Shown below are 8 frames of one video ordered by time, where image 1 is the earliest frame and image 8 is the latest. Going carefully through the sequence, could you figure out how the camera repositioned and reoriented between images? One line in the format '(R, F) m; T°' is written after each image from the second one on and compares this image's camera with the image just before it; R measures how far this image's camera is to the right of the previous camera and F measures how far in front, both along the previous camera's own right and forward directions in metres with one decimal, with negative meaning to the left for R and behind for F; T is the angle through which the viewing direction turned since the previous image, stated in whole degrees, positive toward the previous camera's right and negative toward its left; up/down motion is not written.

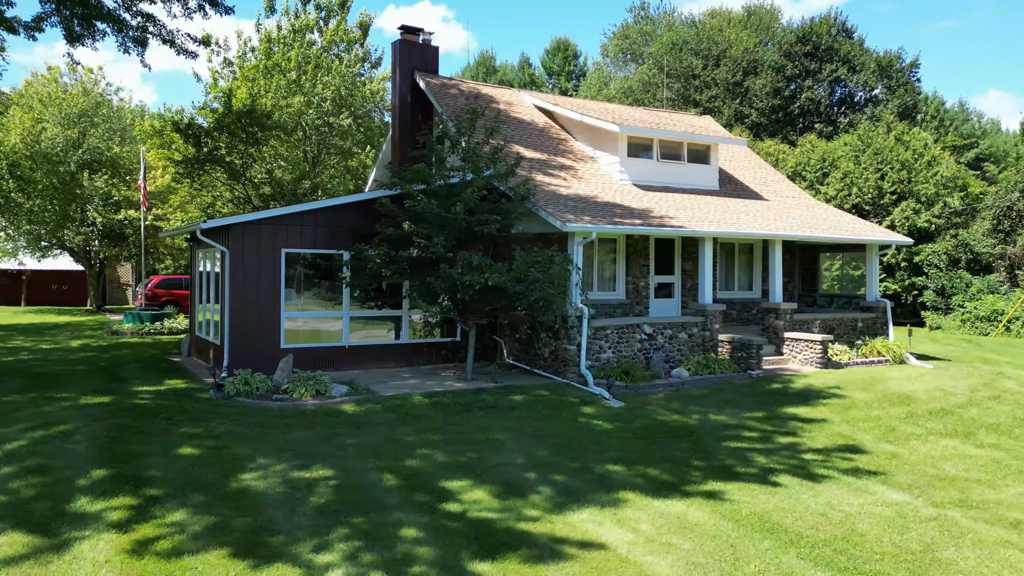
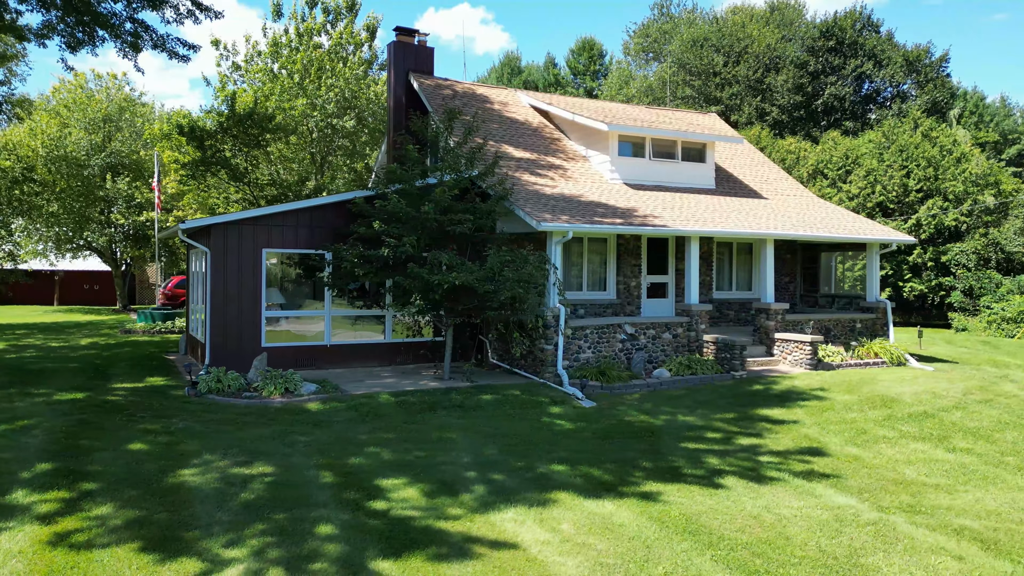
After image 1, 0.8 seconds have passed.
(+0.9, 0.0) m; -3°
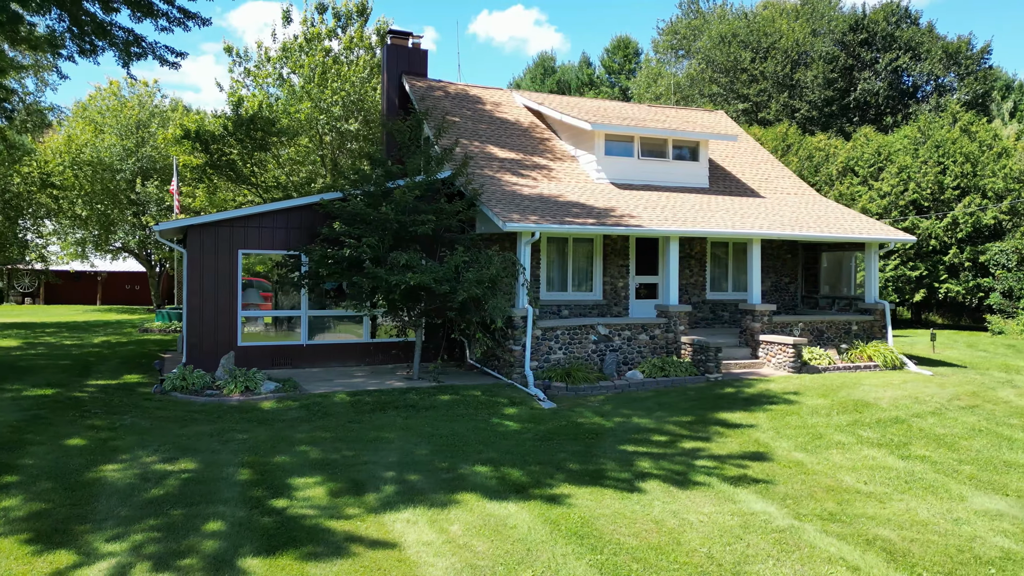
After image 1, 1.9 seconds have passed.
(+1.2, +0.1) m; -4°
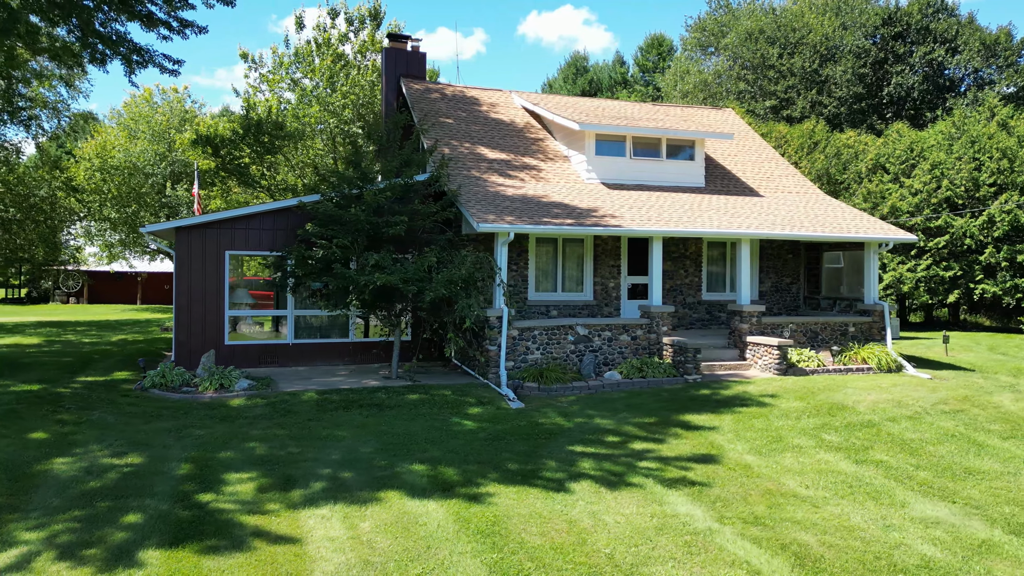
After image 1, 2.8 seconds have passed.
(+1.1, 0.0) m; -4°
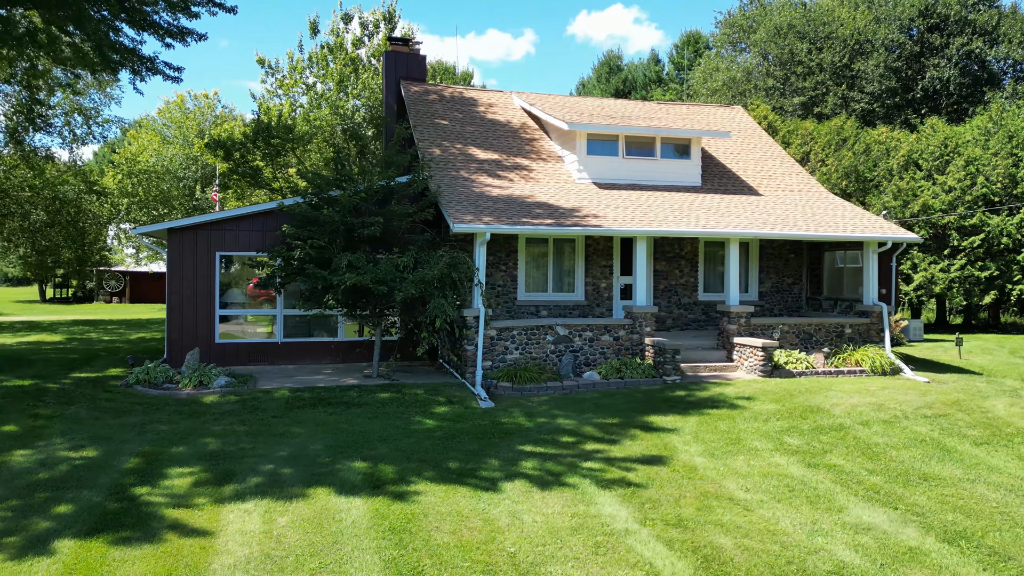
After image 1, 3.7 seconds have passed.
(+1.0, 0.0) m; -4°
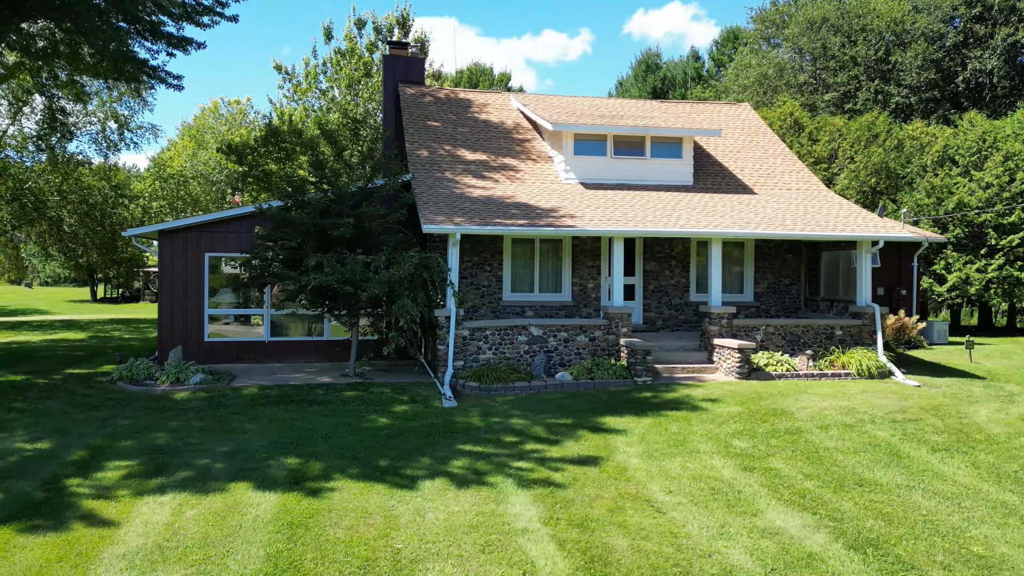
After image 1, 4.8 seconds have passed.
(+1.2, 0.0) m; -4°
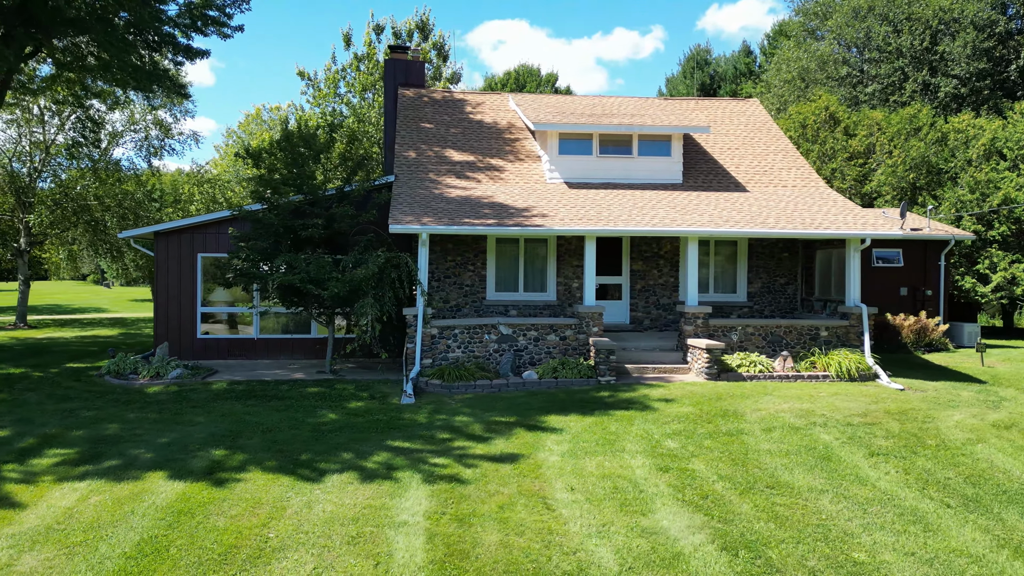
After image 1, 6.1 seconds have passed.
(+1.5, 0.0) m; -5°
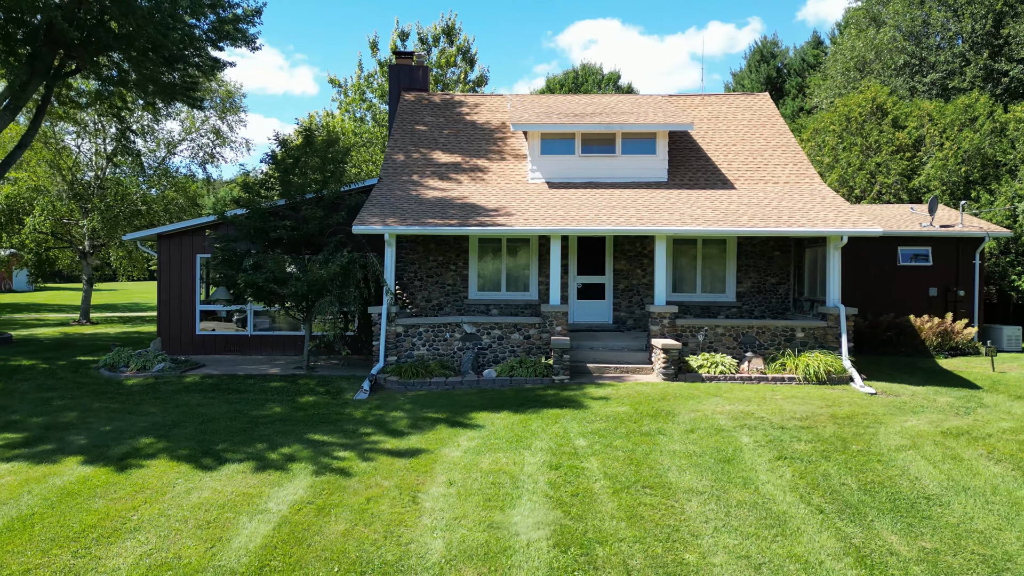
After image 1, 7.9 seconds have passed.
(+2.0, 0.0) m; -7°
